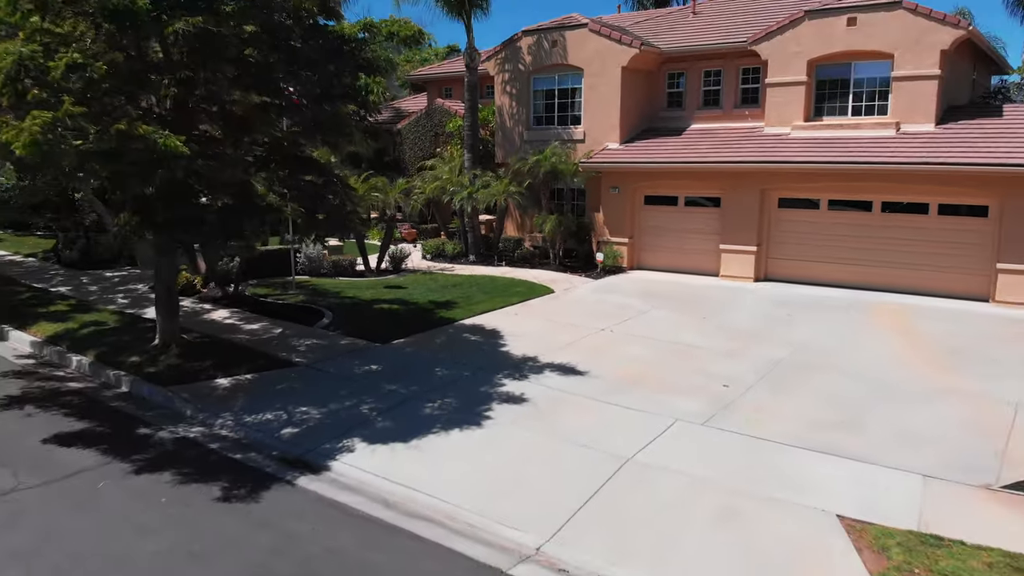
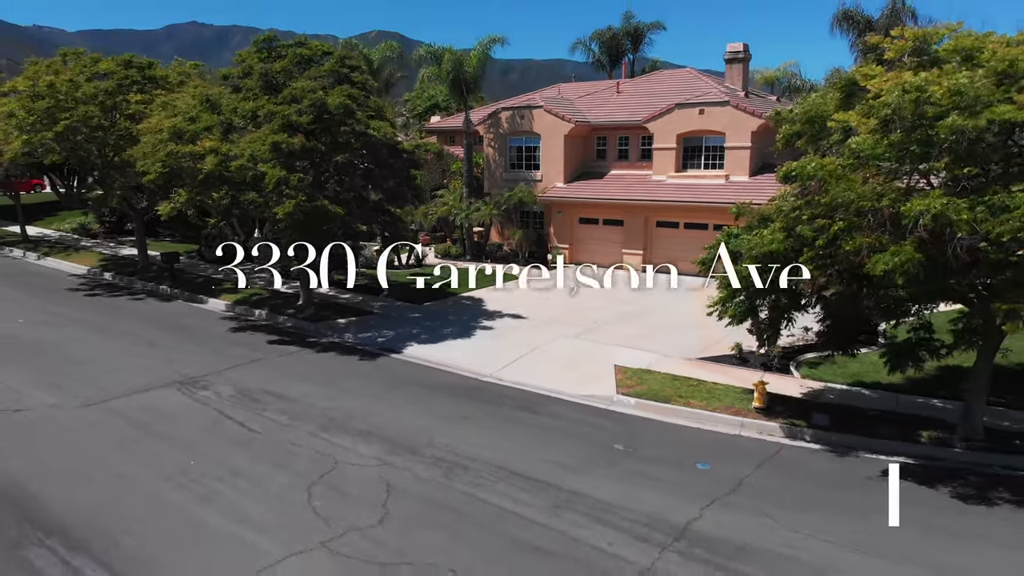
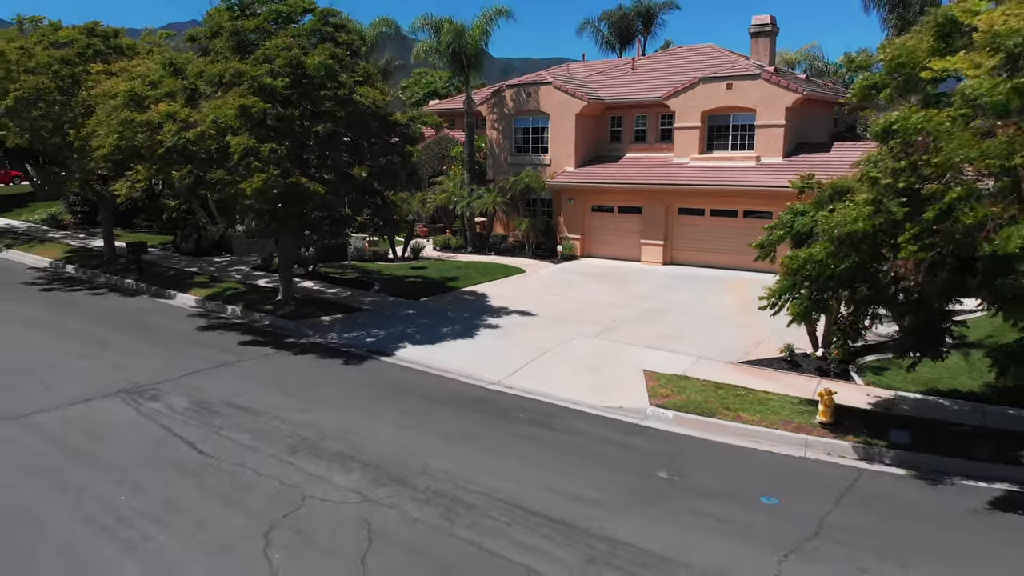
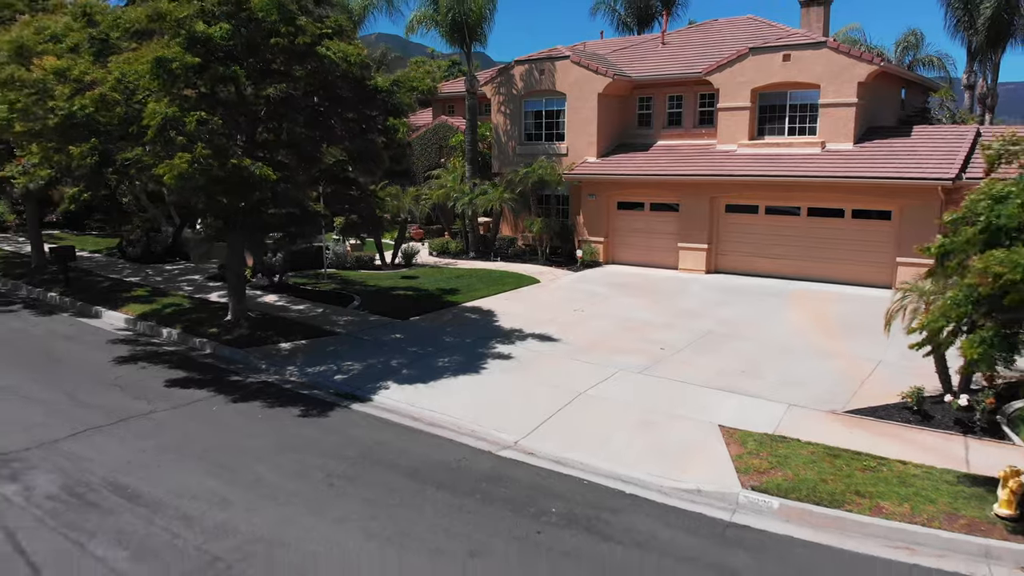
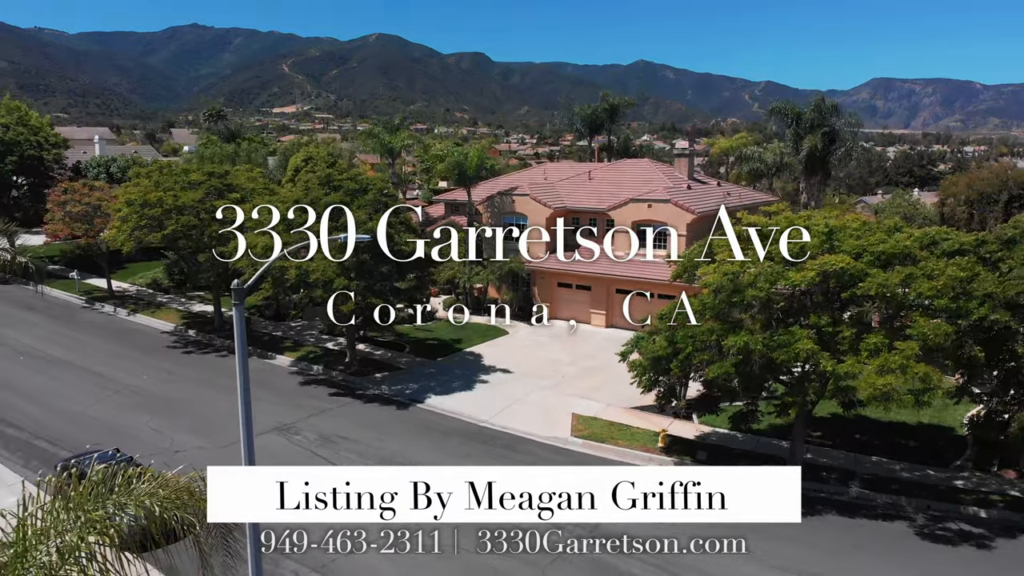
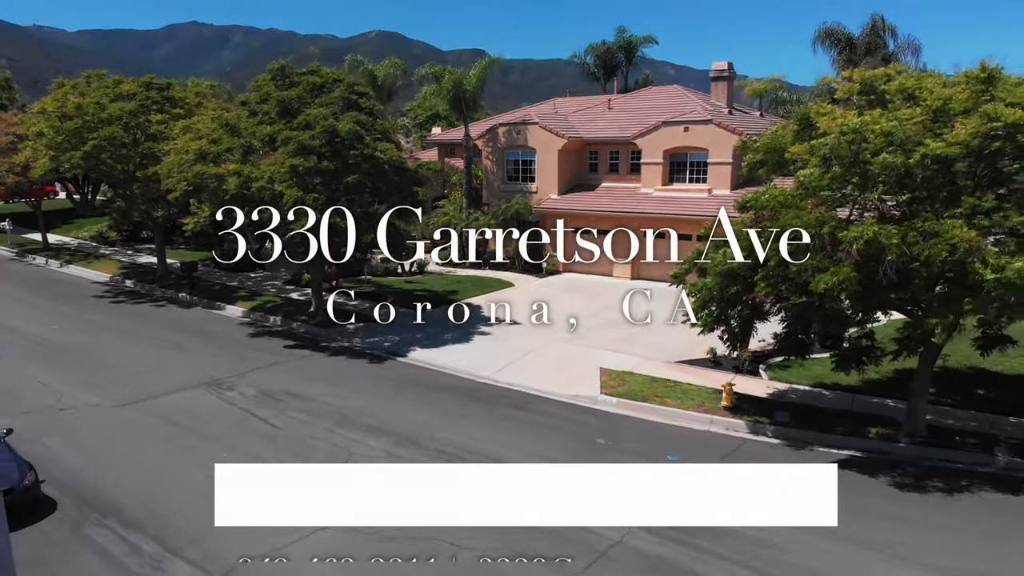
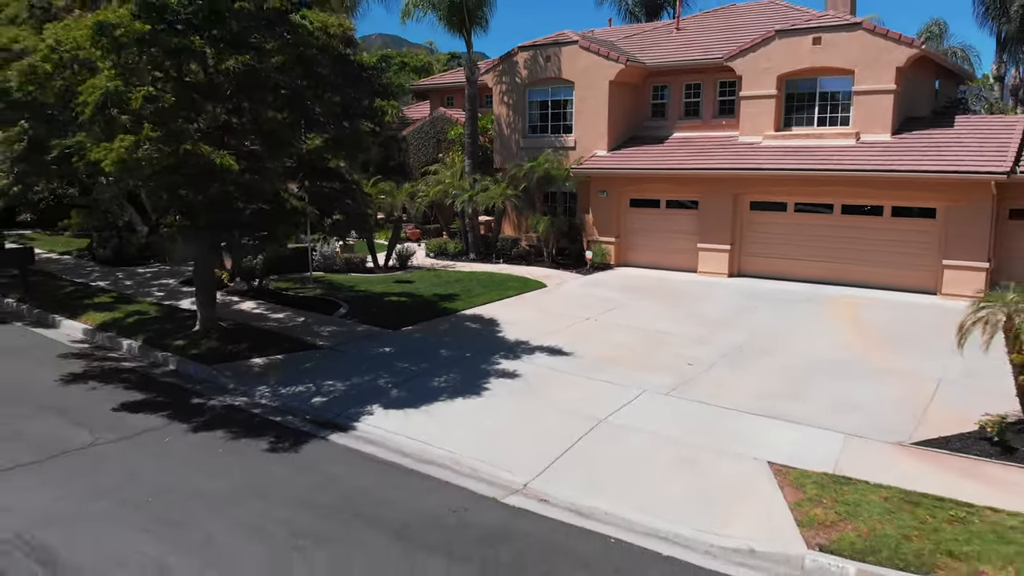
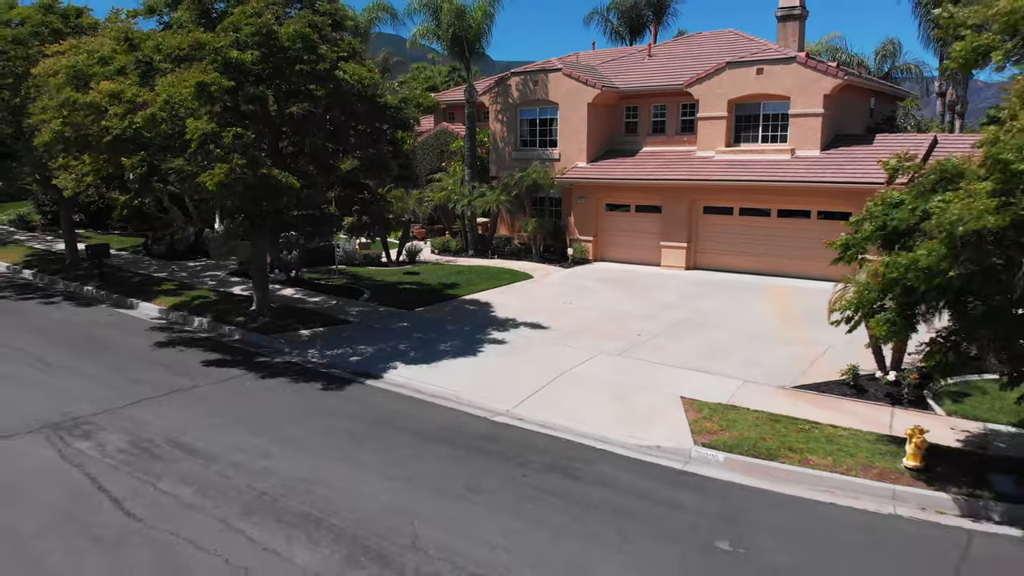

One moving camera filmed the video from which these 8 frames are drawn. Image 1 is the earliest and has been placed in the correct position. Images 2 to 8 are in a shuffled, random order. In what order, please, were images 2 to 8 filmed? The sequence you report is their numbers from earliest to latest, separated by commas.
7, 4, 8, 3, 2, 6, 5
